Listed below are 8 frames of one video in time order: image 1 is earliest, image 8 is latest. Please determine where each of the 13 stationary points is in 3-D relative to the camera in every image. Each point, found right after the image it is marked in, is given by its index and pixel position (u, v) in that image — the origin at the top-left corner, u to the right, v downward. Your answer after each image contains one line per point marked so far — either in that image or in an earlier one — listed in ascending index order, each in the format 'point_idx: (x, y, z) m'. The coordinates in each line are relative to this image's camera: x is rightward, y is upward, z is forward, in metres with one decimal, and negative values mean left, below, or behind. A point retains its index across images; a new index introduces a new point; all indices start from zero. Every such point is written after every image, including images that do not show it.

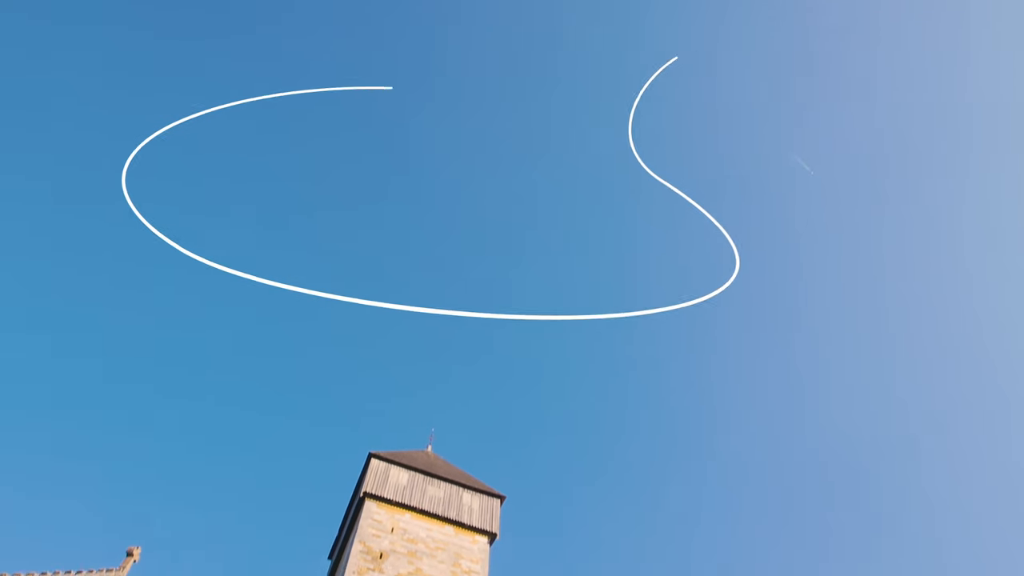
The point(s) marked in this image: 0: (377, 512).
0: (-3.8, -6.1, +15.2) m
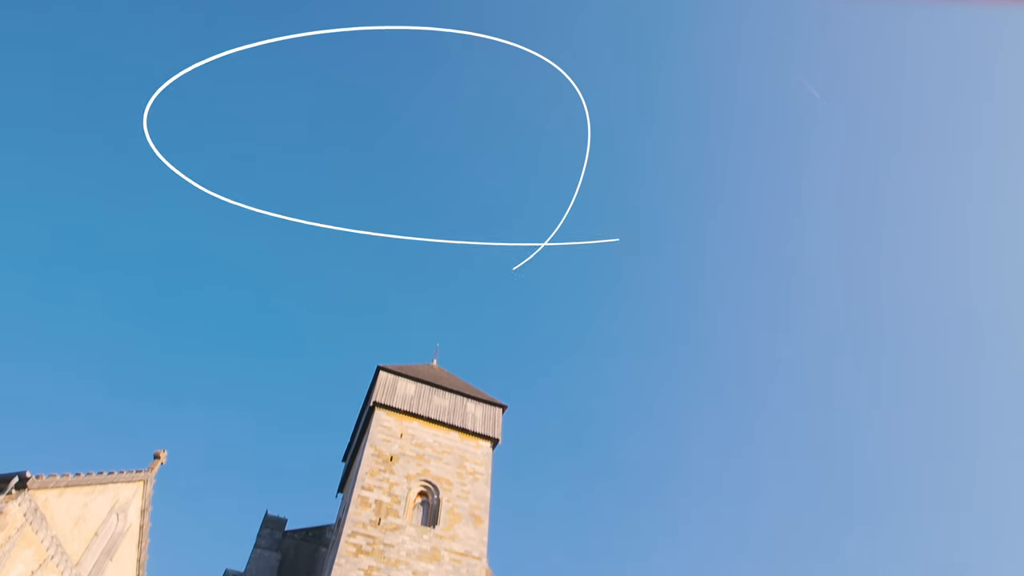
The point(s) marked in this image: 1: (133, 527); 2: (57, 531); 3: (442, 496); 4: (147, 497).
0: (-3.8, -3.8, +16.1) m
1: (-10.6, -6.5, +15.1) m
2: (-11.0, -5.9, +12.9) m
3: (-2.0, -5.7, +15.1) m
4: (-10.5, -5.8, +15.6) m
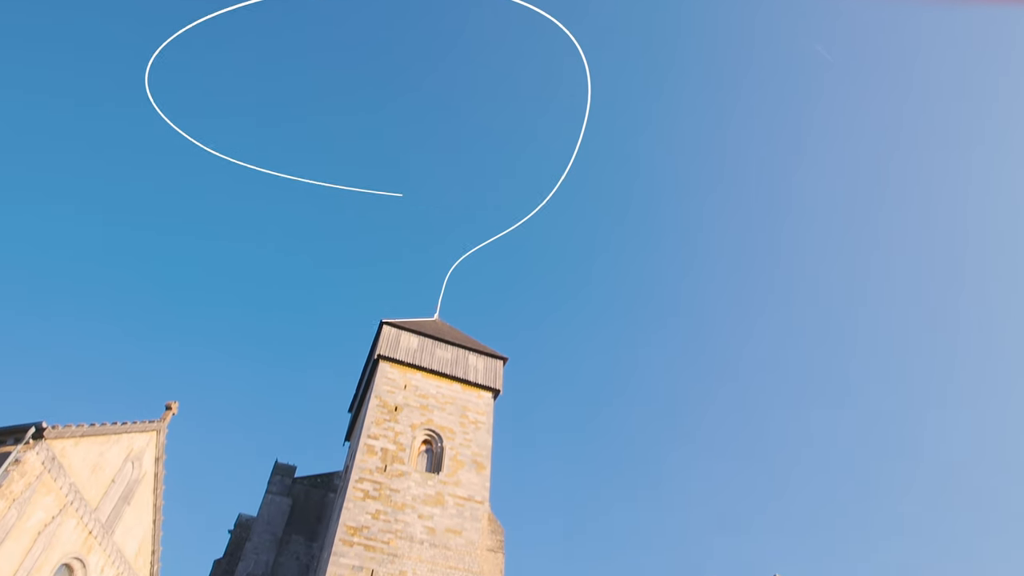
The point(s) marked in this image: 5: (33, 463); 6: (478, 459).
0: (-3.8, -2.5, +16.4) m
1: (-10.5, -5.3, +15.6) m
2: (-11.0, -4.8, +13.4) m
3: (-1.9, -4.4, +15.5) m
4: (-10.5, -4.6, +16.0) m
5: (-11.1, -4.1, +12.3) m
6: (-1.0, -4.9, +15.7) m
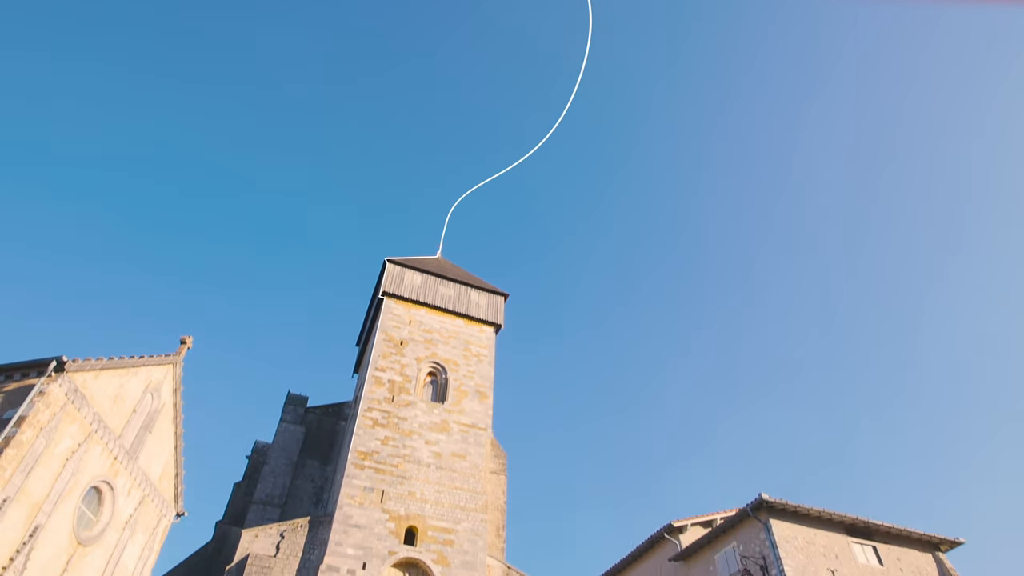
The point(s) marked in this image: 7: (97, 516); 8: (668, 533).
0: (-3.7, -0.6, +16.9) m
1: (-10.5, -3.5, +16.3) m
2: (-10.9, -3.2, +14.1) m
3: (-1.9, -2.6, +16.2) m
4: (-10.4, -2.8, +16.7) m
5: (-11.0, -2.6, +12.9) m
6: (-1.0, -3.1, +16.4) m
7: (-11.0, -6.0, +14.2) m
8: (+4.3, -6.7, +14.7) m
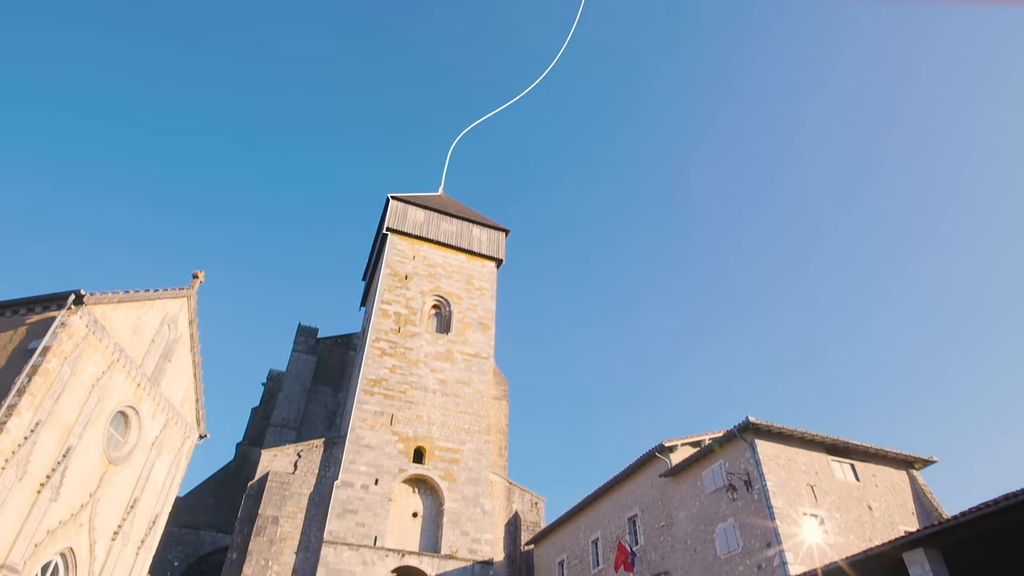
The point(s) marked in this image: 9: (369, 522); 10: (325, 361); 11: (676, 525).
0: (-3.7, +1.4, +17.3) m
1: (-10.5, -1.6, +17.0) m
2: (-10.9, -1.4, +14.8) m
3: (-1.8, -0.6, +16.8) m
4: (-10.4, -0.8, +17.3) m
5: (-11.0, -1.0, +13.5) m
6: (-0.9, -1.1, +17.0) m
7: (-11.0, -4.2, +15.1) m
8: (+4.3, -4.8, +15.7) m
9: (-3.9, -6.3, +14.5) m
10: (-6.2, -2.3, +17.7) m
11: (+4.6, -6.6, +14.9) m
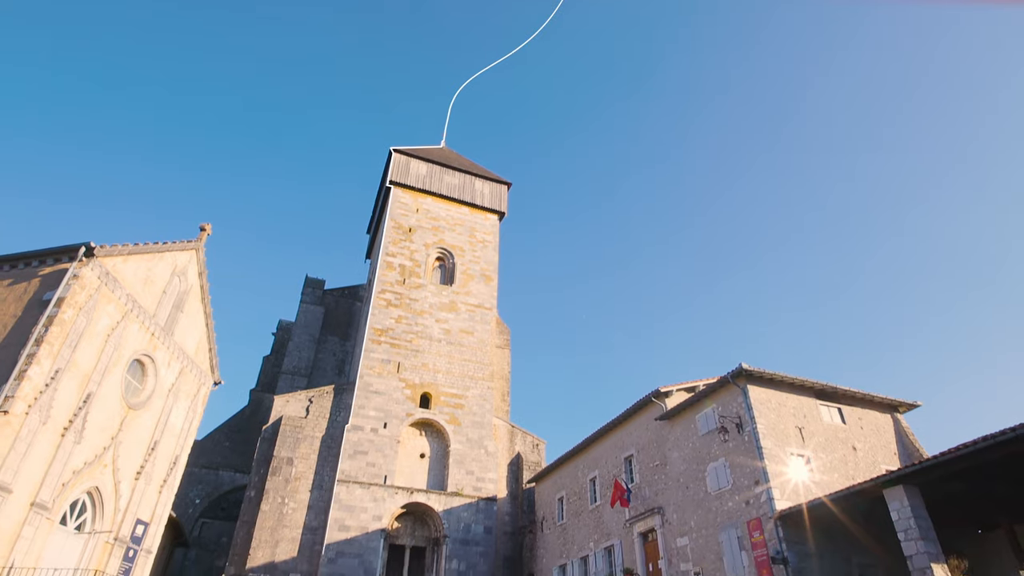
0: (-3.7, +3.0, +17.6) m
1: (-10.4, -0.1, +17.4) m
2: (-10.8, -0.1, +15.2) m
3: (-1.8, +0.9, +17.2) m
4: (-10.3, +0.8, +17.7) m
5: (-10.9, +0.3, +13.9) m
6: (-0.9, +0.4, +17.4) m
7: (-10.9, -2.8, +15.7) m
8: (+4.4, -3.3, +16.3) m
9: (-3.8, -5.0, +15.2) m
10: (-6.1, -0.8, +18.2) m
11: (+4.6, -5.2, +15.7) m
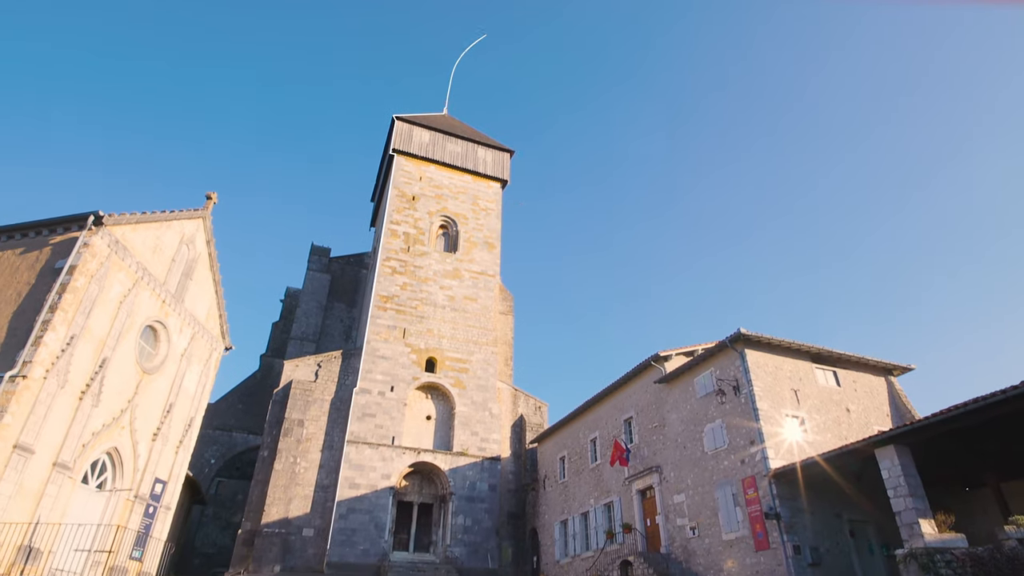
0: (-3.6, +4.0, +17.7) m
1: (-10.3, +1.0, +17.7) m
2: (-10.8, +0.9, +15.4) m
3: (-1.7, +1.9, +17.4) m
4: (-10.3, +1.8, +17.9) m
5: (-10.9, +1.2, +14.2) m
6: (-0.8, +1.5, +17.7) m
7: (-10.8, -1.9, +16.2) m
8: (+4.5, -2.3, +16.7) m
9: (-3.7, -4.0, +15.8) m
10: (-6.0, +0.3, +18.5) m
11: (+4.7, -4.2, +16.2) m
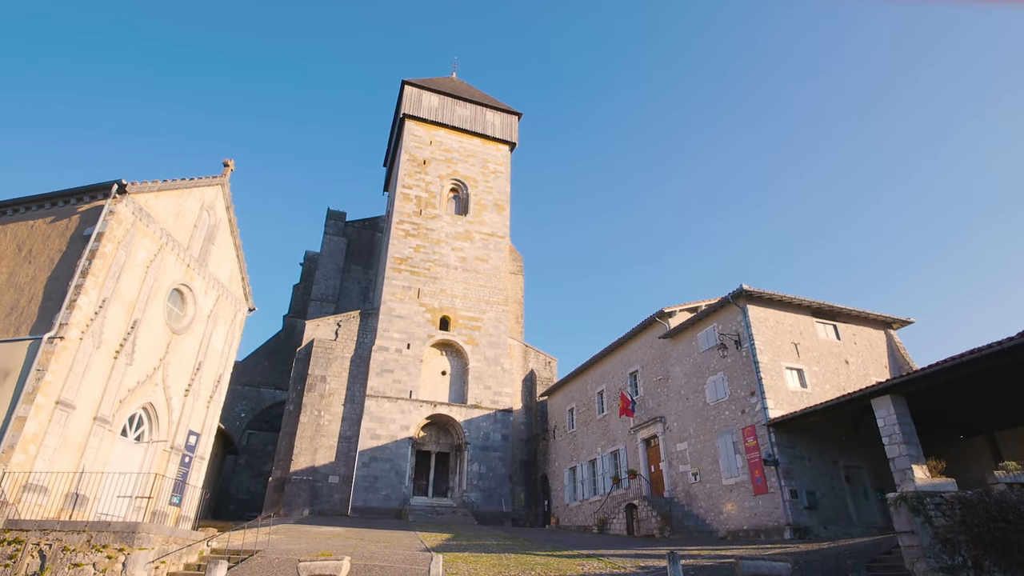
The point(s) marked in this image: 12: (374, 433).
0: (-3.3, +5.3, +18.0) m
1: (-10.0, +2.2, +18.3) m
2: (-10.5, +1.9, +16.1) m
3: (-1.4, +3.2, +17.8) m
4: (-10.0, +3.0, +18.5) m
5: (-10.6, +2.1, +14.8) m
6: (-0.5, +2.8, +18.1) m
7: (-10.5, -0.8, +17.0) m
8: (+4.8, -1.0, +17.3) m
9: (-3.4, -2.8, +16.6) m
10: (-5.7, +1.6, +19.1) m
11: (+5.1, -2.9, +16.9) m
12: (-4.1, -4.3, +15.9) m
